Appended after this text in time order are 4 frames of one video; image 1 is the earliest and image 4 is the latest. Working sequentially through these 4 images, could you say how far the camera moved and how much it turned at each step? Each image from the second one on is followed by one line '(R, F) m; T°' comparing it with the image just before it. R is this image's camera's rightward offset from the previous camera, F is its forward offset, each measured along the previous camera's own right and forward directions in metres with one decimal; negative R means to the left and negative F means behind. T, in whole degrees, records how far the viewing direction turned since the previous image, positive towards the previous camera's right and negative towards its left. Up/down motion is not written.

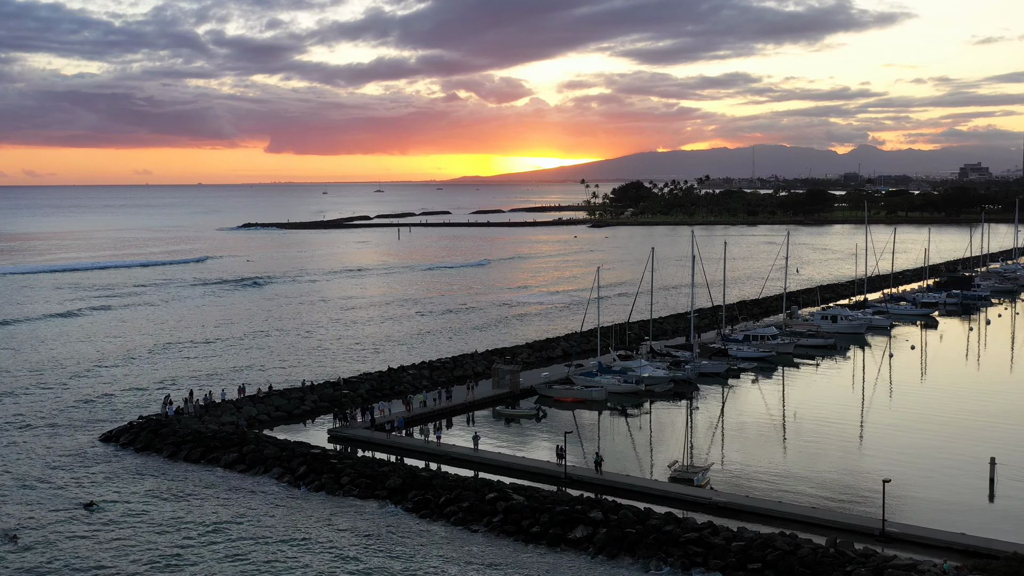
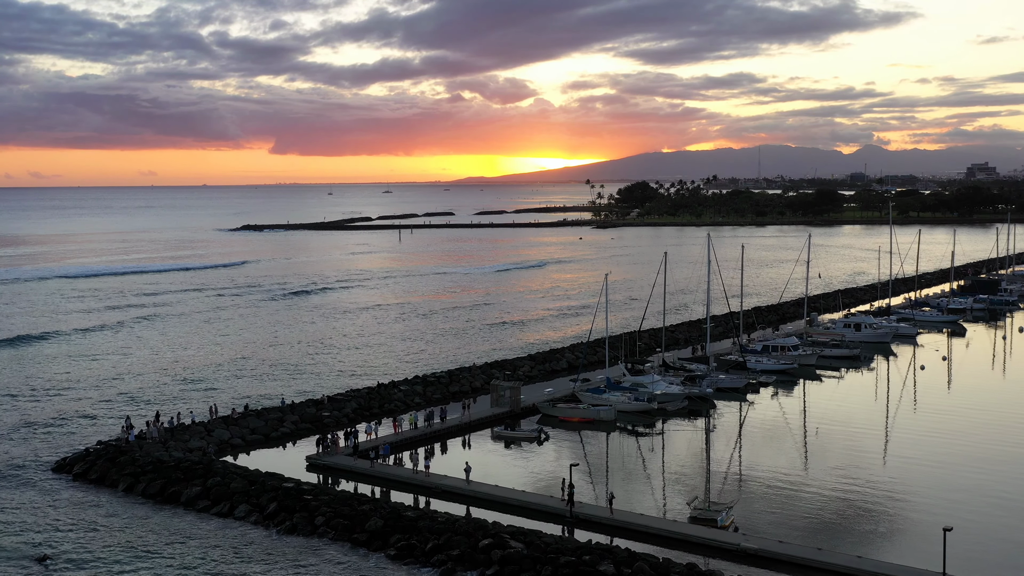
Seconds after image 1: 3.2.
(+0.1, +2.5) m; 0°
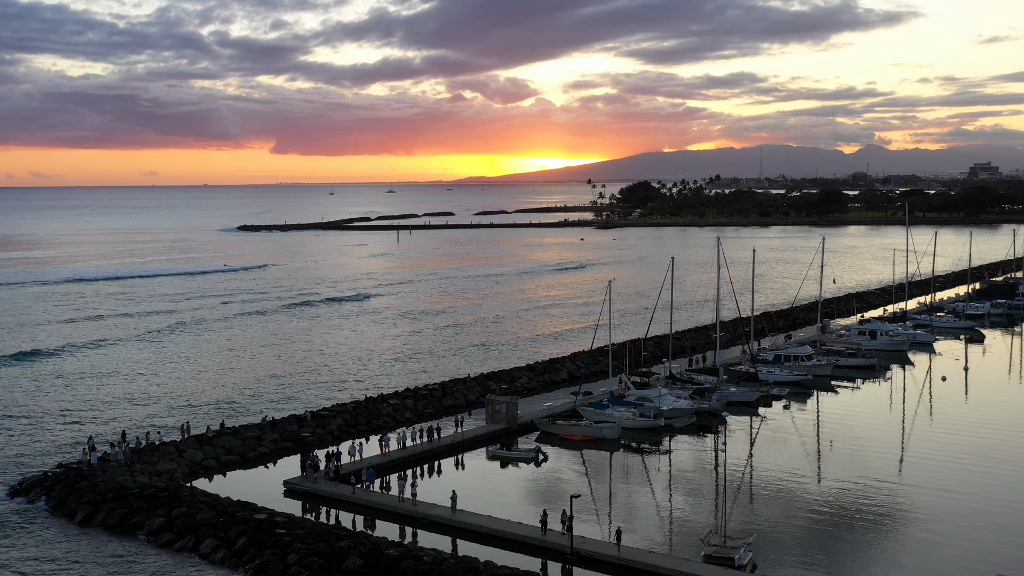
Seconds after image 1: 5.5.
(+0.1, +1.8) m; 0°
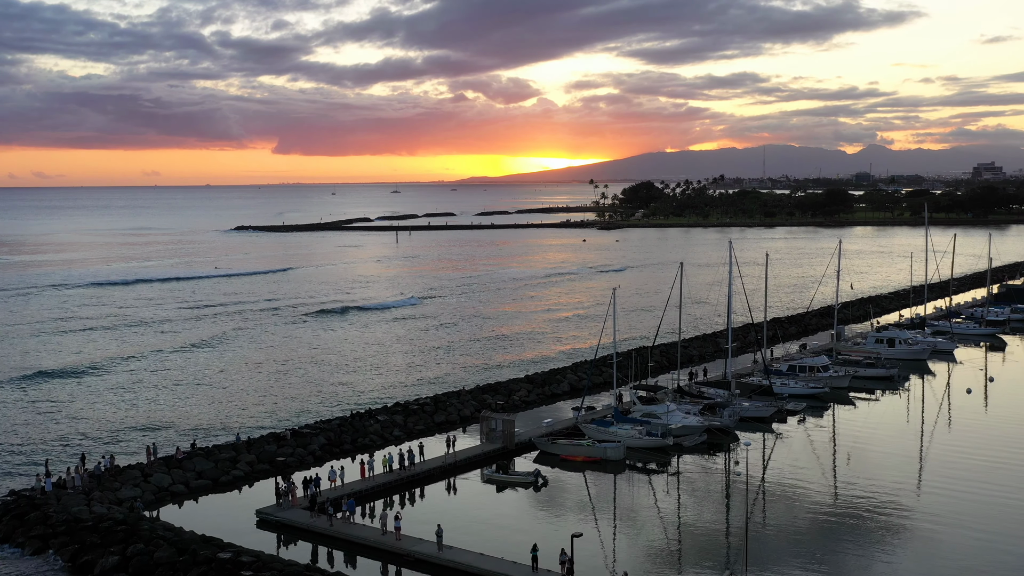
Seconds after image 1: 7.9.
(+0.2, +1.8) m; 0°
